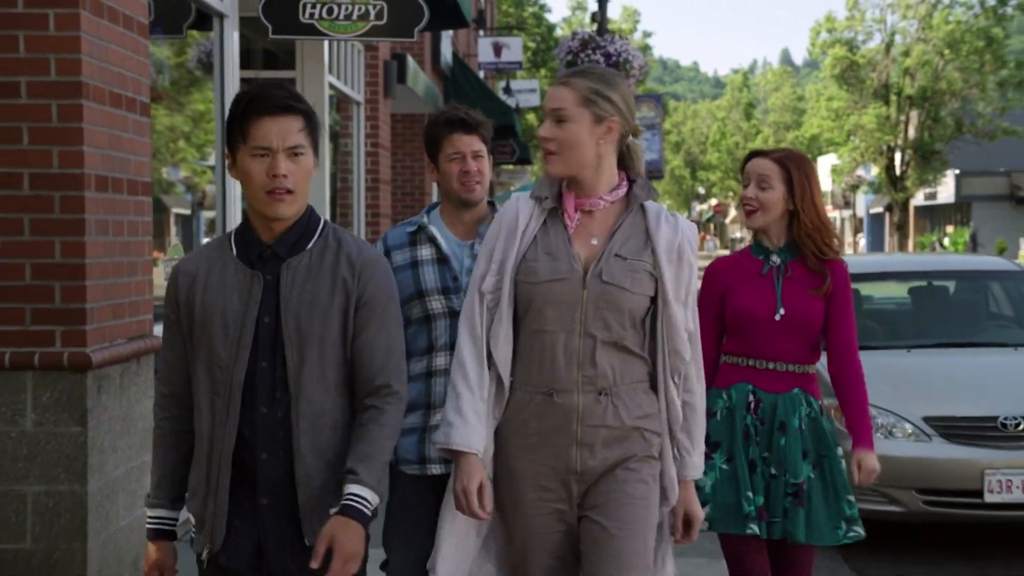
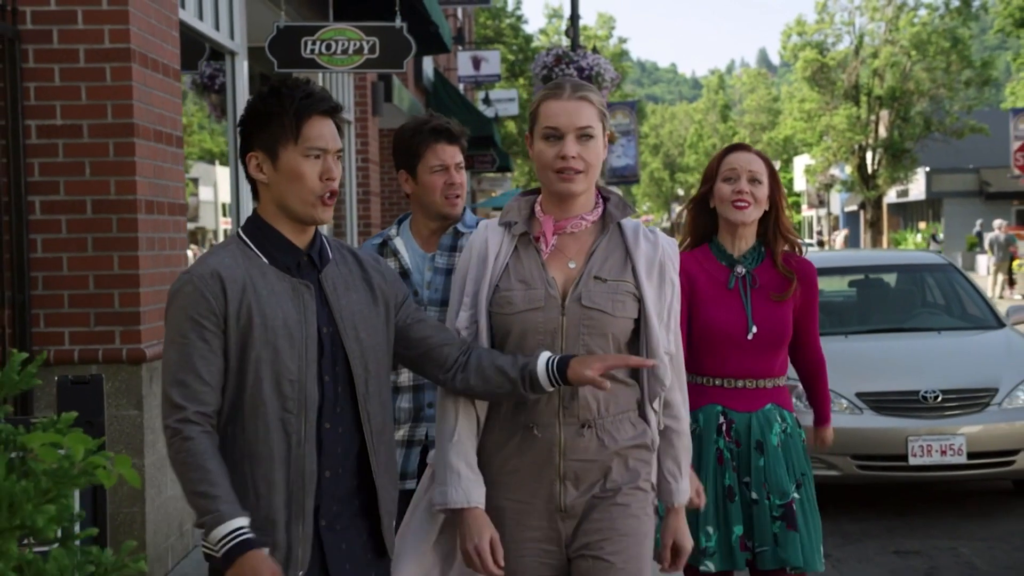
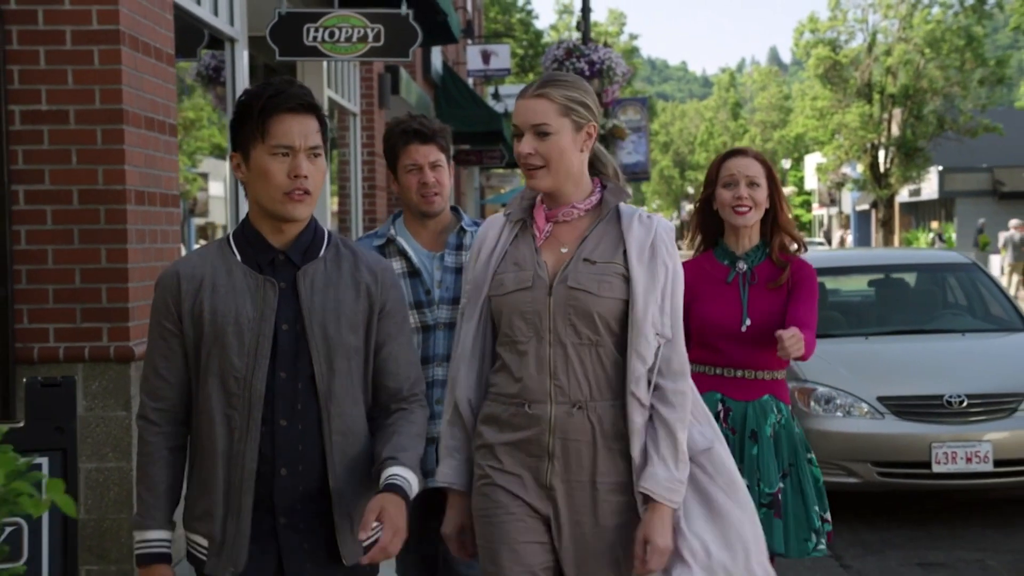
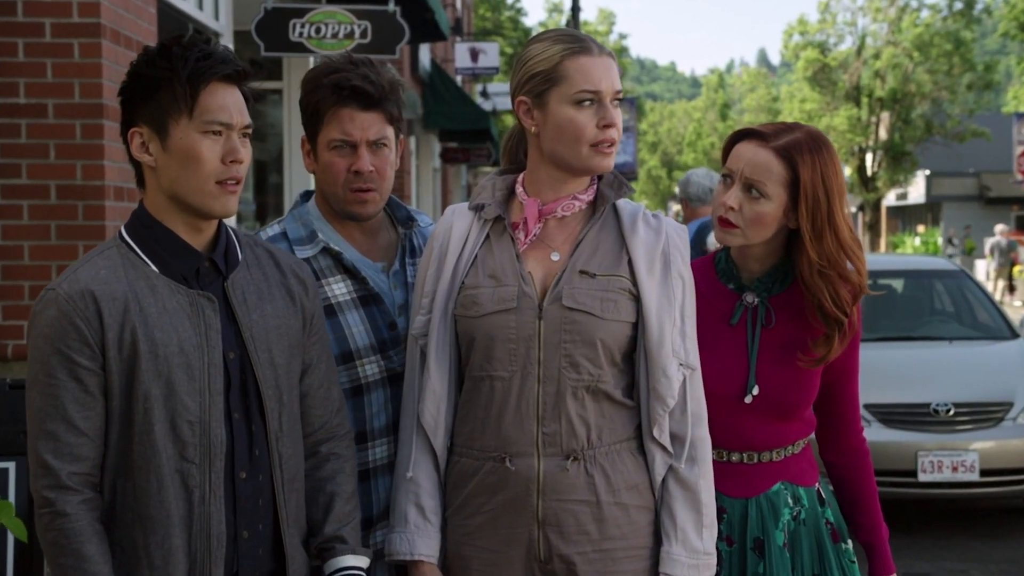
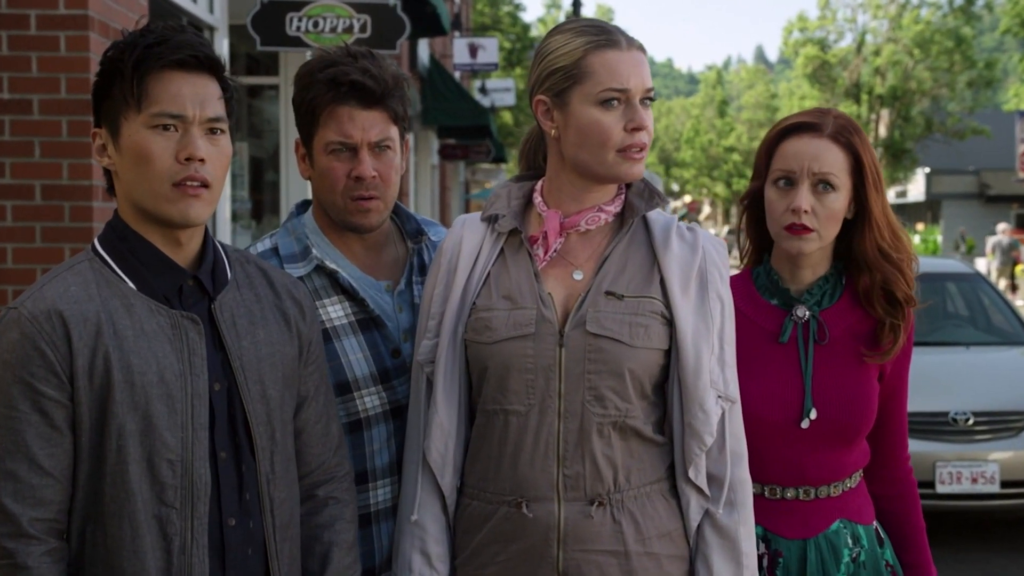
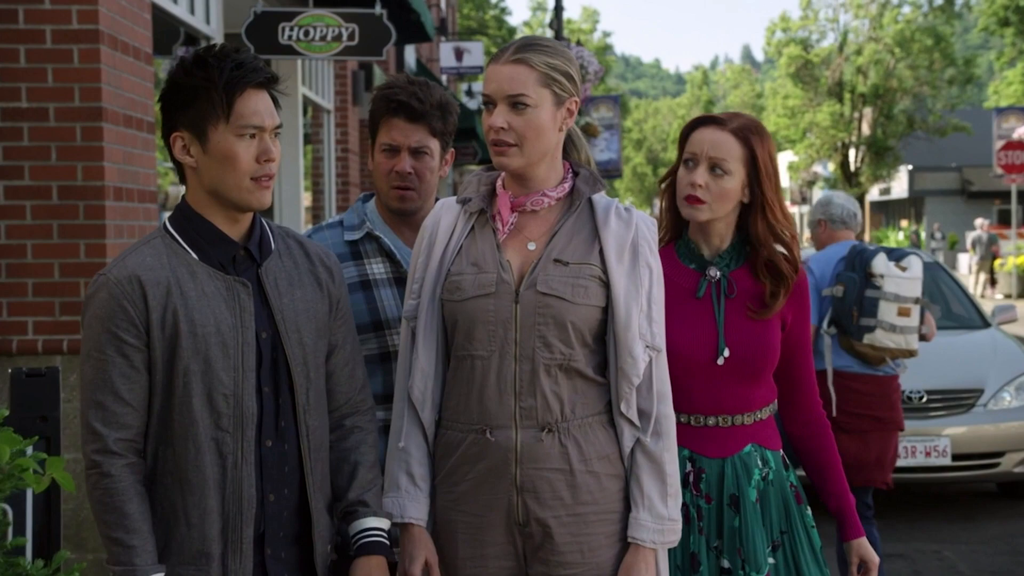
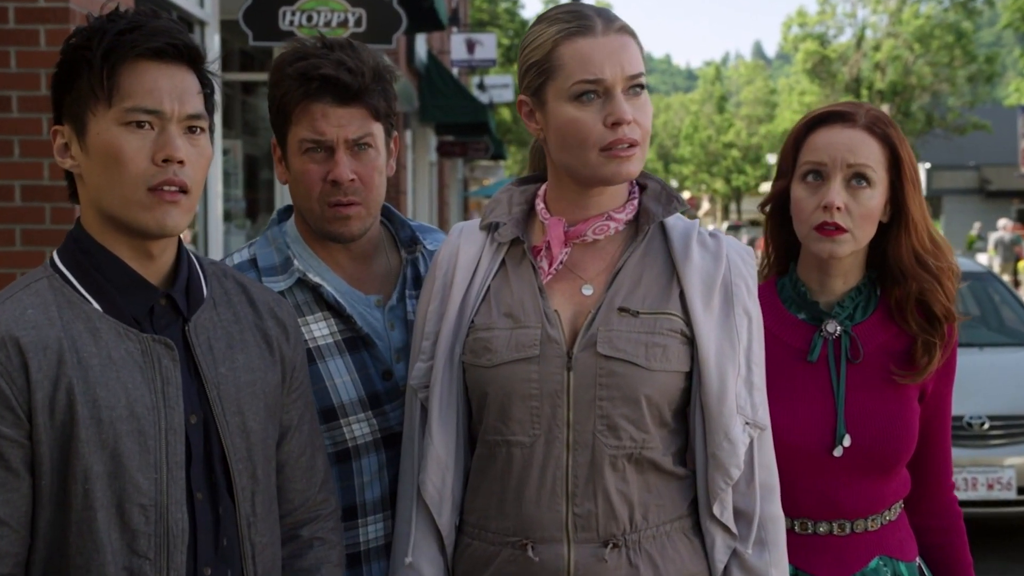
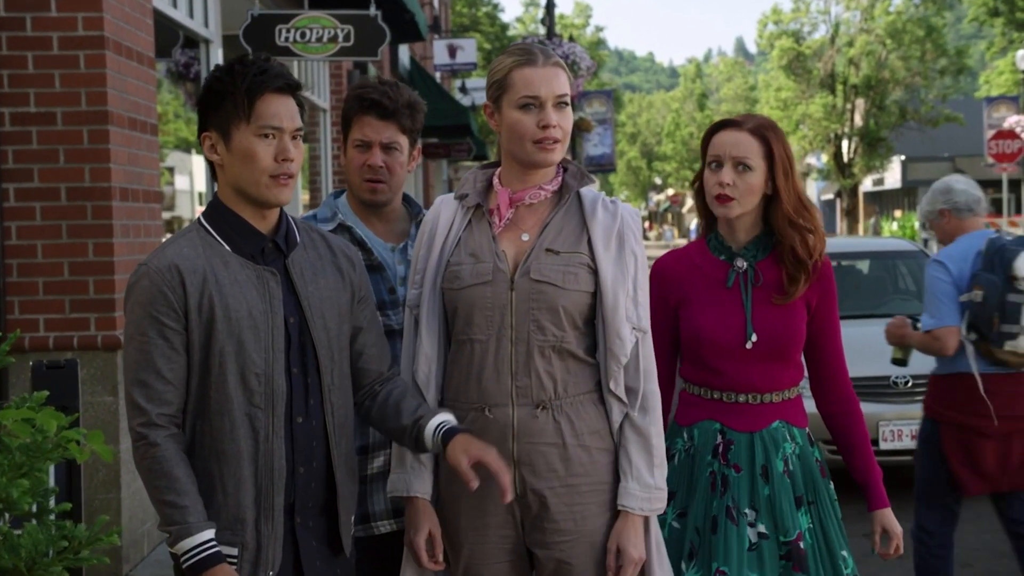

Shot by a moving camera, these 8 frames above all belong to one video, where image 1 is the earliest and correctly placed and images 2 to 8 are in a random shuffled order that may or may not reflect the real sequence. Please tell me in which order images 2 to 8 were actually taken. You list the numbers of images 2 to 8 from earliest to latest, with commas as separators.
3, 2, 8, 6, 4, 5, 7
